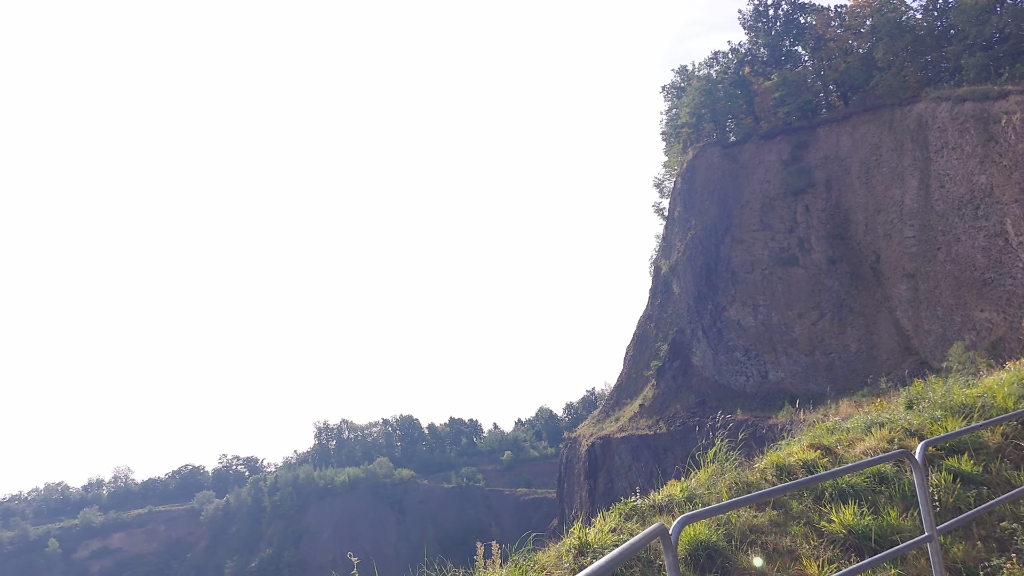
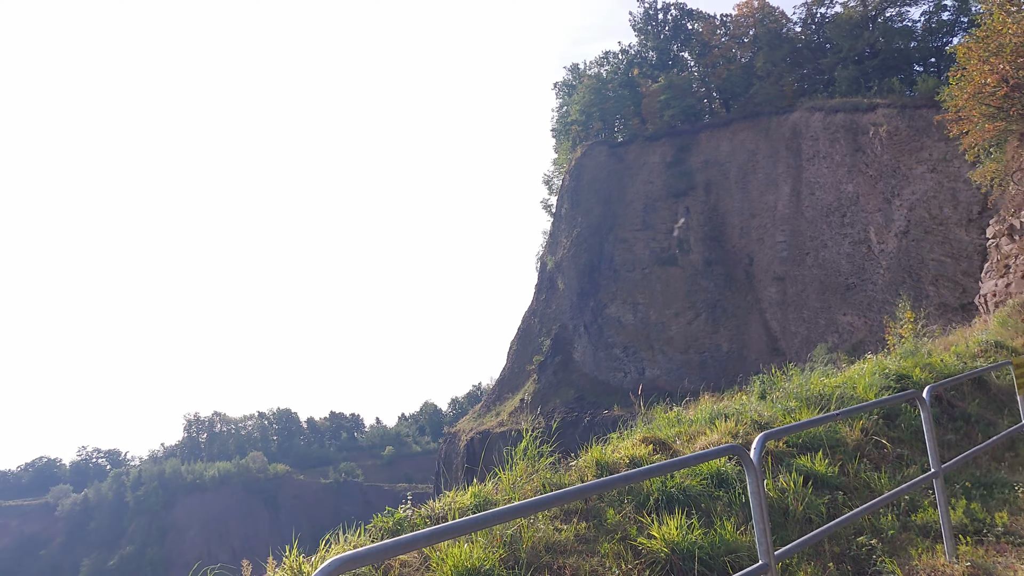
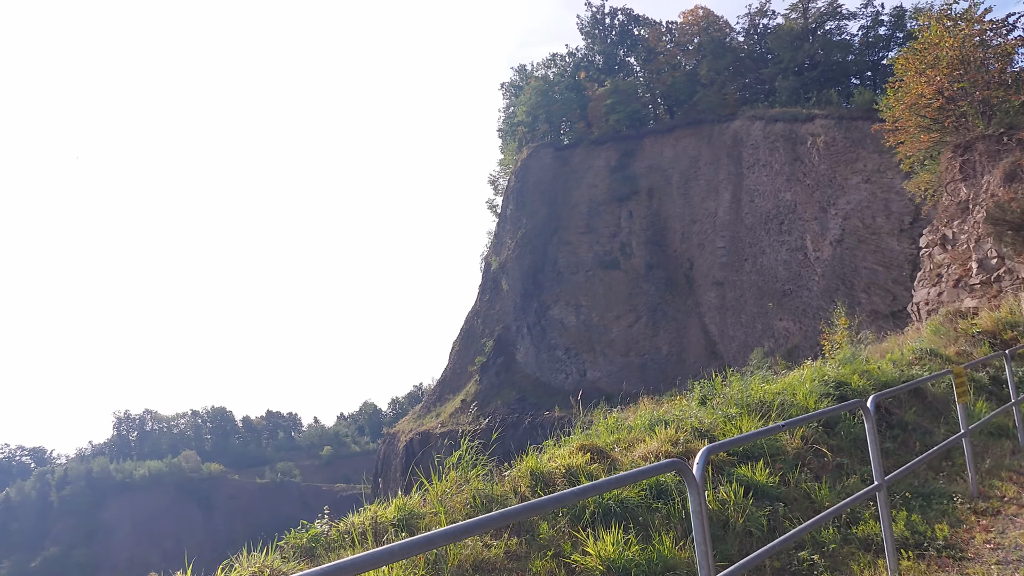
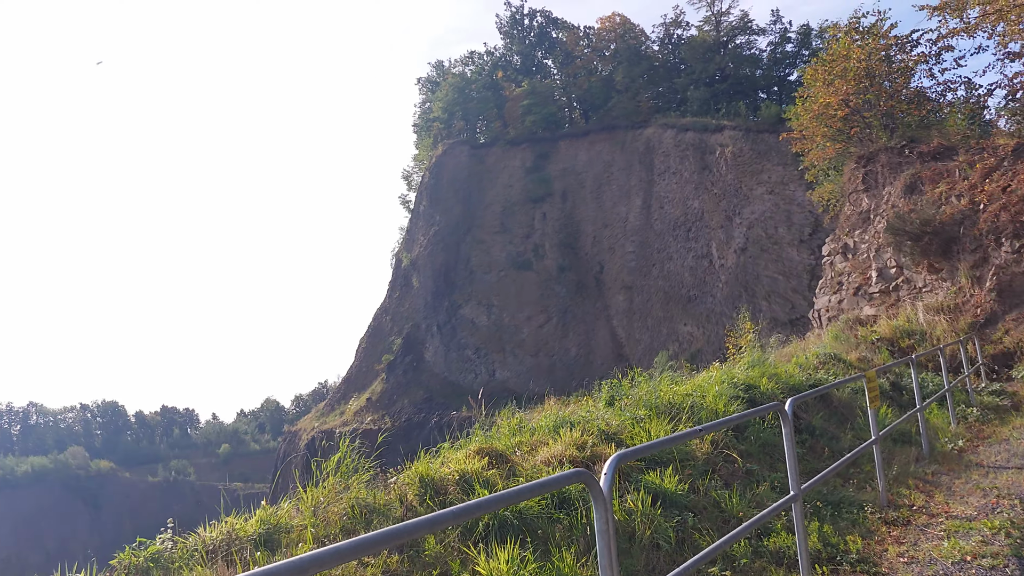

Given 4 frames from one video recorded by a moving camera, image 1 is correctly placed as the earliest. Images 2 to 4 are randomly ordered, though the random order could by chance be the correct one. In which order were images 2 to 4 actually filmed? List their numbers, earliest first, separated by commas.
2, 3, 4
